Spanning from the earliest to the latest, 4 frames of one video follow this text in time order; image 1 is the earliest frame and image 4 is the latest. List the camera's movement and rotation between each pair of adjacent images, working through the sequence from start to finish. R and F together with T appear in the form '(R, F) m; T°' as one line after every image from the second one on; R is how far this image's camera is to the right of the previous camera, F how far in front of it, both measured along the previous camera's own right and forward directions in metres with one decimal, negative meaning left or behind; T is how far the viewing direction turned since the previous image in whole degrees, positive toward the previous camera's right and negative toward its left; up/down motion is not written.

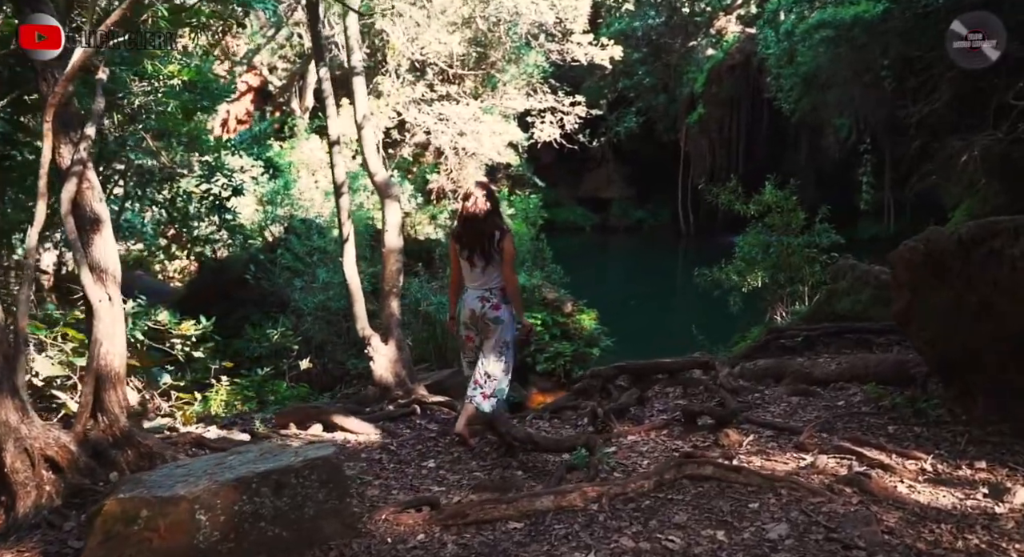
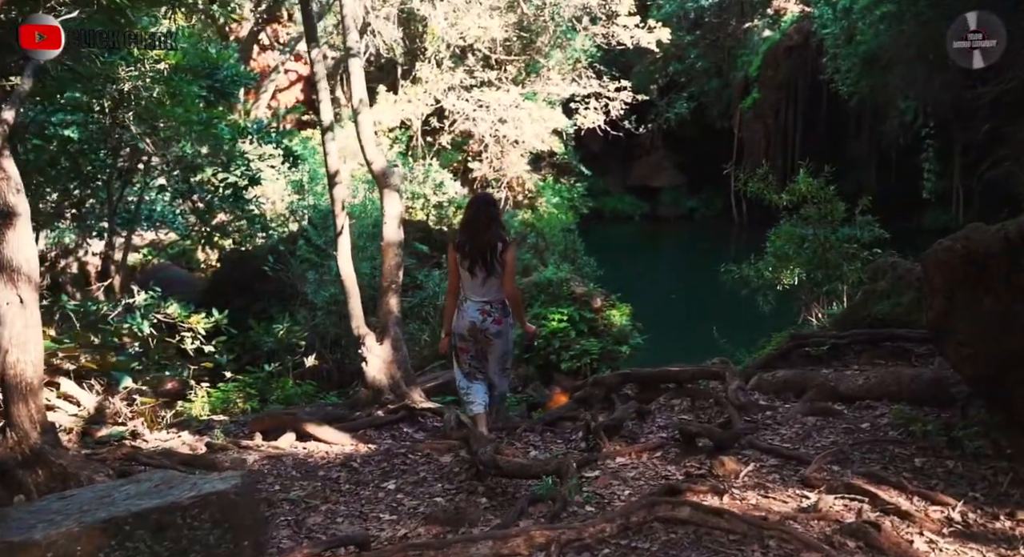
(+0.5, +0.6) m; -4°
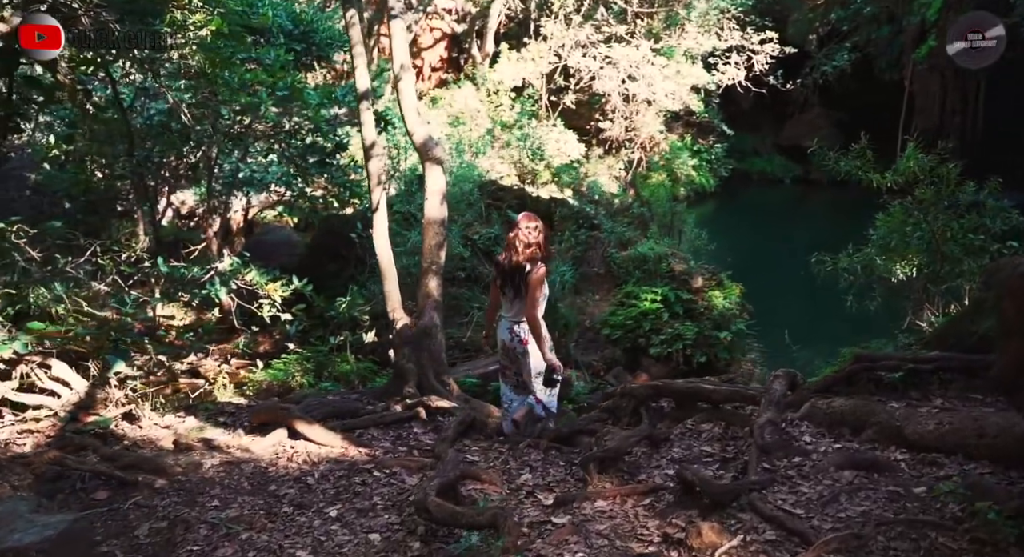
(+0.9, +0.9) m; -11°
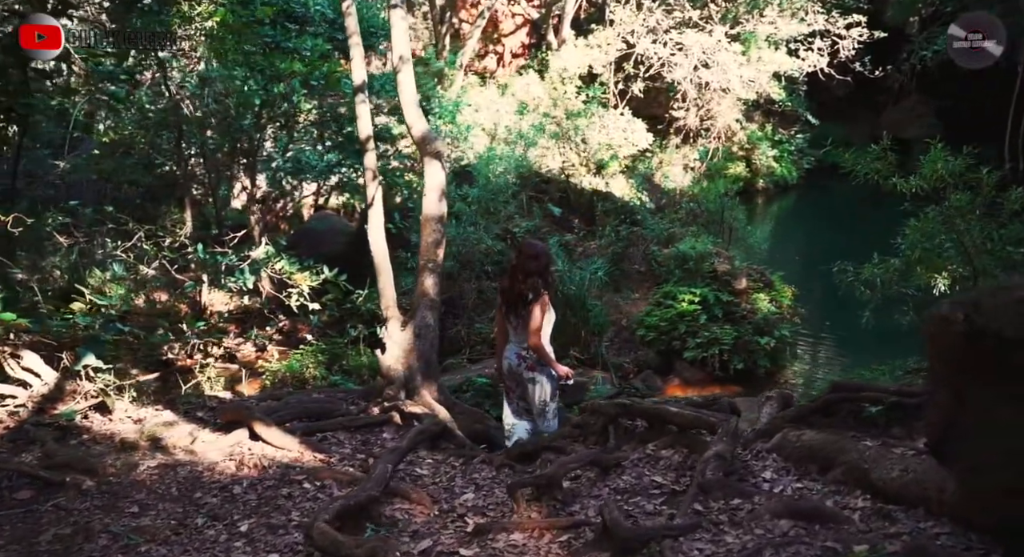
(+0.8, +0.4) m; -6°
